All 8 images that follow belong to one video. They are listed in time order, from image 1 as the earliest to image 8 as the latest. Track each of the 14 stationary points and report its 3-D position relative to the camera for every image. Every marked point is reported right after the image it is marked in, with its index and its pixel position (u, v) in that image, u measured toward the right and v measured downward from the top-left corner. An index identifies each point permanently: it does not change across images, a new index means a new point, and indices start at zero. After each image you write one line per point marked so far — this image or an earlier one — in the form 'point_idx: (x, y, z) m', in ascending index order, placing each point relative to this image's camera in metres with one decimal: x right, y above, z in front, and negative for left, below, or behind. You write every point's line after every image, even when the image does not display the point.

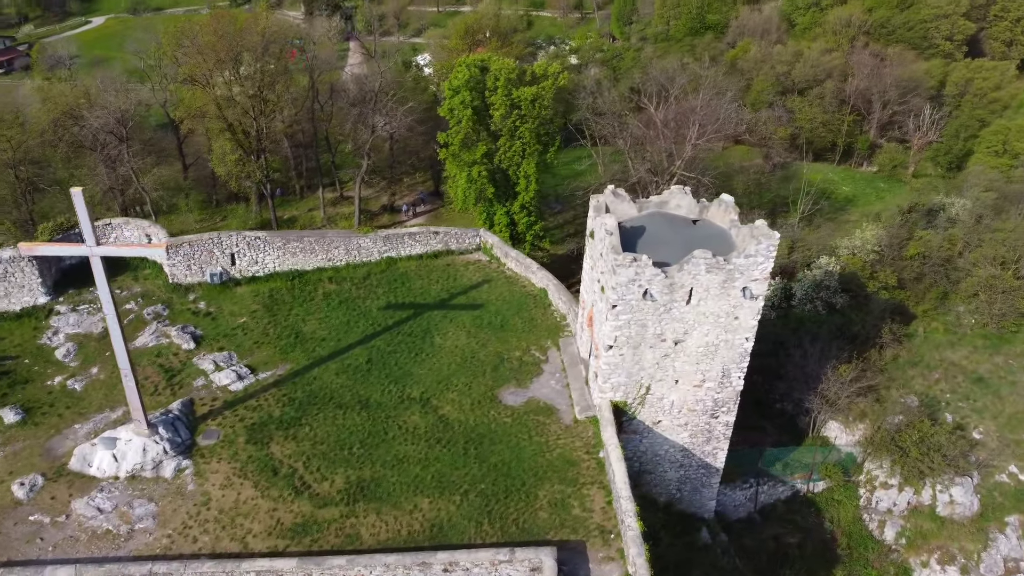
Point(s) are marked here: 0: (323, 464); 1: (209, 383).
0: (-3.1, -2.9, +13.1) m
1: (-5.5, -1.7, +14.6) m
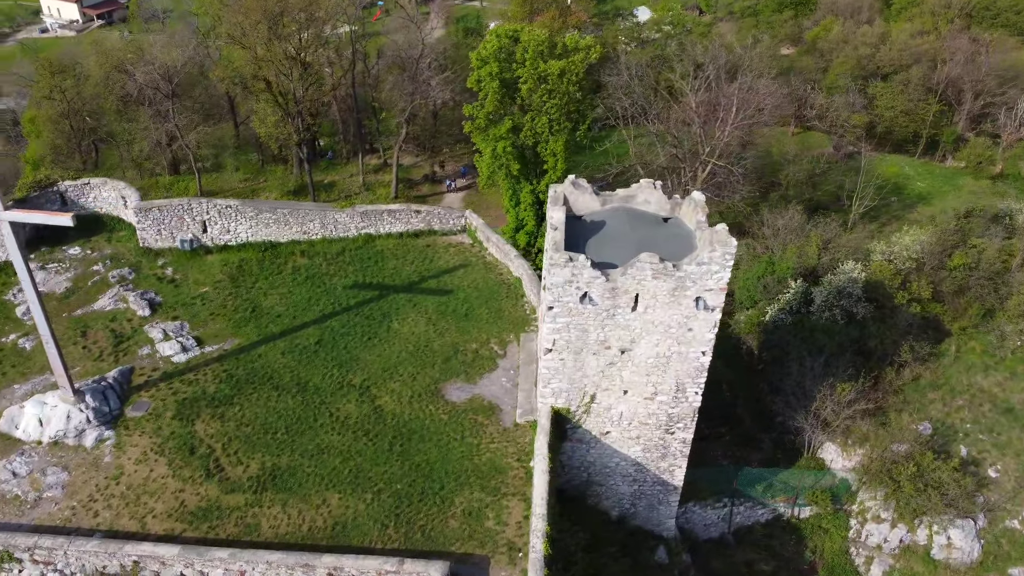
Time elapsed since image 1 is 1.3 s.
0: (-4.2, -2.5, +12.7) m
1: (-6.4, -1.2, +14.4) m
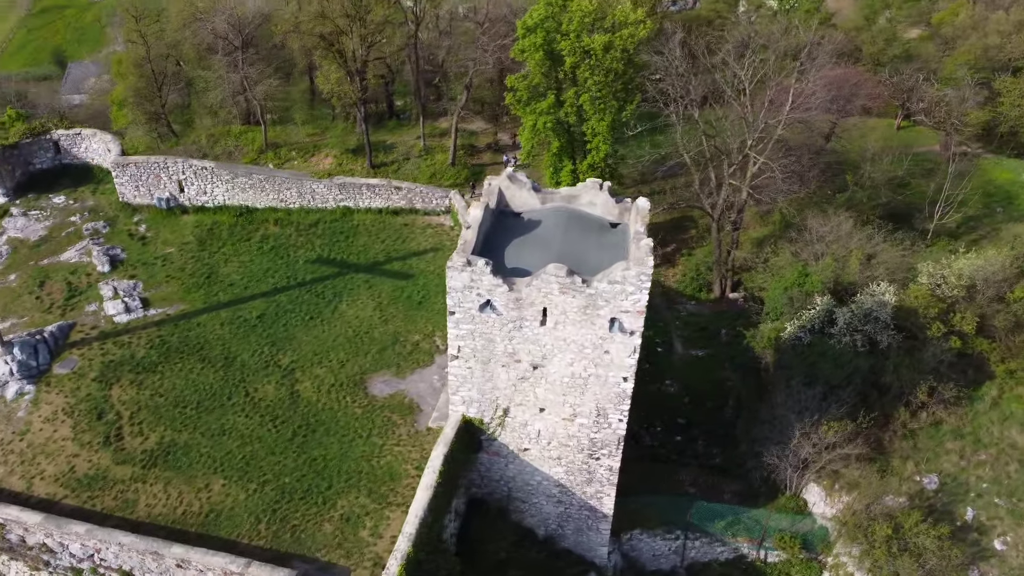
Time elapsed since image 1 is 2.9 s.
0: (-5.6, -2.0, +12.6) m
1: (-7.4, -0.4, +14.4) m
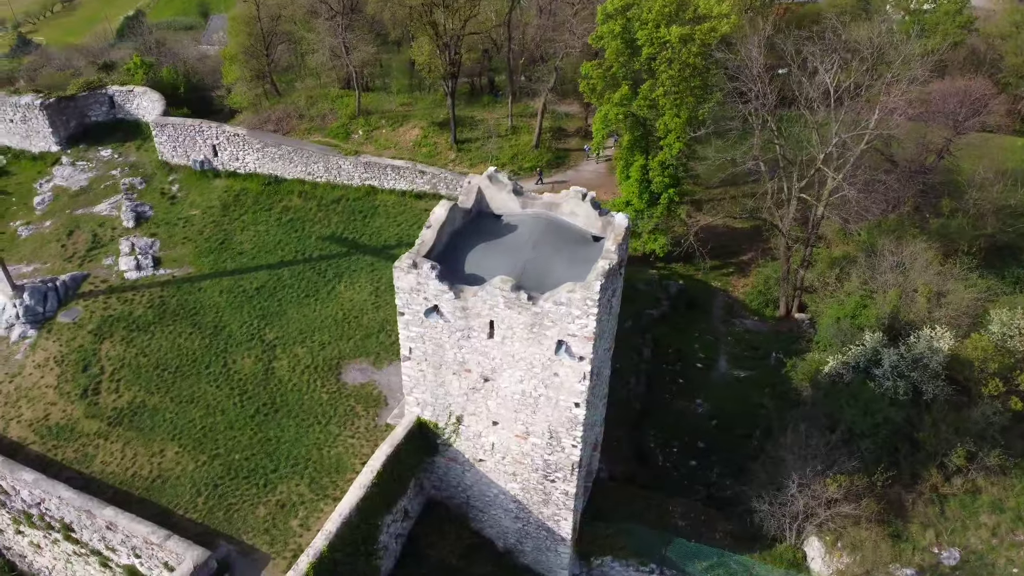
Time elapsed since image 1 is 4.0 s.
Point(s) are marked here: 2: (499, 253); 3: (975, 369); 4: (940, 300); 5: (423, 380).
0: (-6.1, -1.4, +12.9) m
1: (-7.4, +0.4, +15.0) m
2: (-0.2, +0.5, +10.9) m
3: (+9.0, -1.6, +15.7) m
4: (+9.6, -0.3, +18.3) m
5: (-1.2, -1.3, +11.3) m
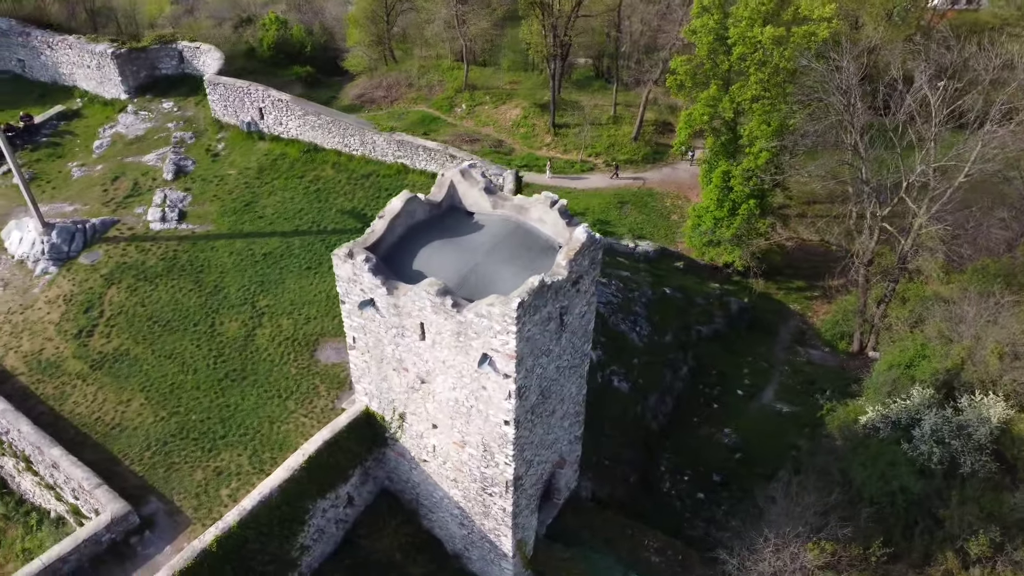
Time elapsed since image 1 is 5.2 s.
0: (-6.5, -0.6, +13.5) m
1: (-7.1, +1.4, +15.6) m
2: (-0.8, +0.5, +10.4) m
3: (+8.7, -2.7, +13.7) m
4: (+9.9, -1.5, +16.1) m
5: (-2.0, -1.1, +11.0) m
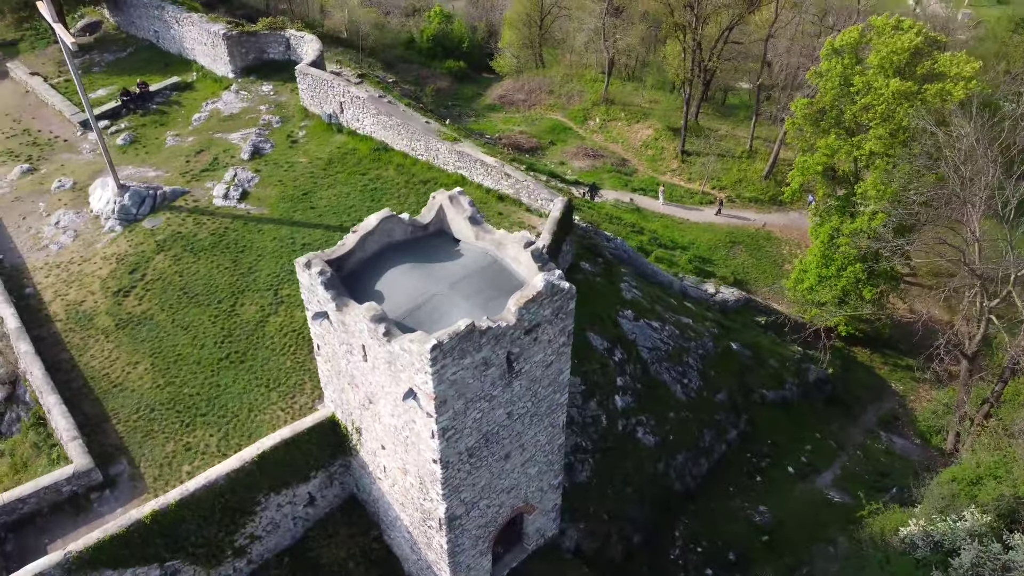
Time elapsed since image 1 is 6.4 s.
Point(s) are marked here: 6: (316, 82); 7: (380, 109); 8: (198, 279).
0: (-6.3, 0.0, +14.3) m
1: (-6.2, +2.0, +16.6) m
2: (-1.2, +0.1, +10.2) m
3: (+8.1, -4.6, +11.6) m
4: (+10.0, -3.7, +13.7) m
5: (-2.5, -1.3, +11.1) m
6: (-4.3, +4.6, +18.0) m
7: (-2.8, +3.8, +17.2) m
8: (-5.7, +0.2, +14.6) m
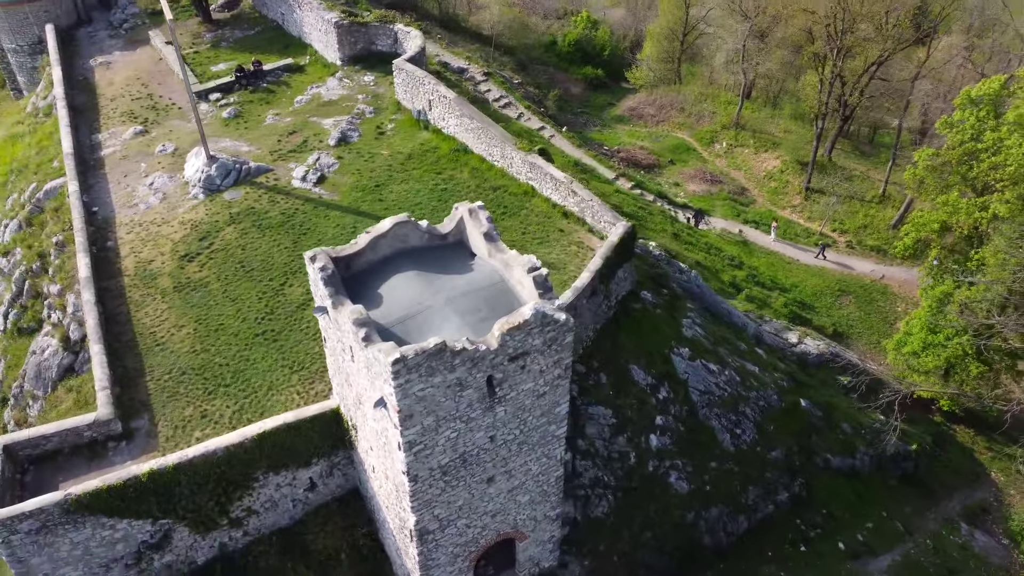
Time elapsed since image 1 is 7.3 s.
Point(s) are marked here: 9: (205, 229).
0: (-5.5, +0.5, +15.1) m
1: (-4.7, +2.5, +17.2) m
2: (-1.2, 0.0, +10.1) m
3: (+7.5, -6.1, +10.0) m
4: (+9.8, -5.4, +11.8) m
5: (-2.5, -1.2, +11.2) m
6: (-2.2, +4.8, +18.3) m
7: (-1.0, +3.8, +17.2) m
8: (-4.8, +0.6, +15.2) m
9: (-6.0, +1.2, +15.7) m
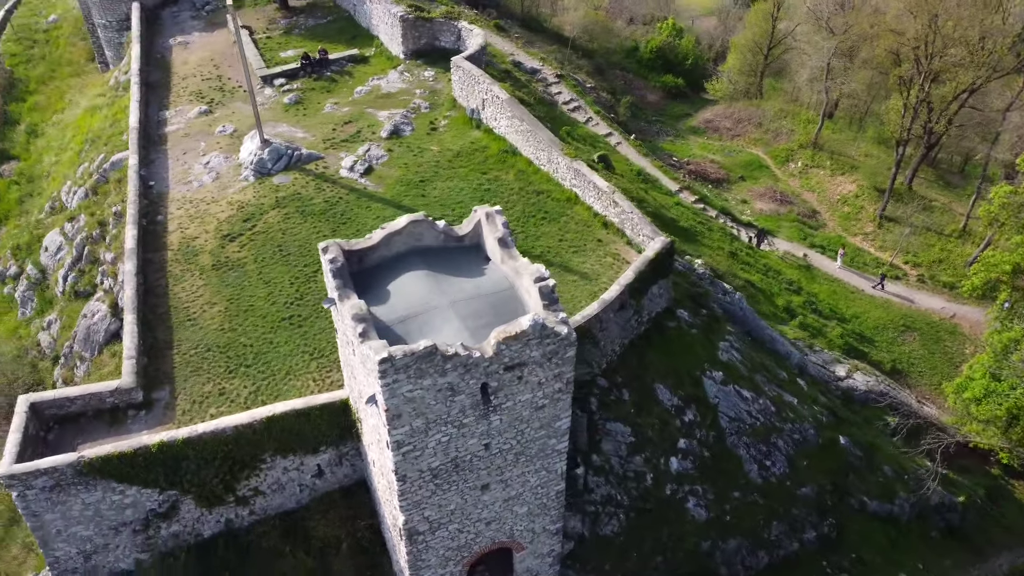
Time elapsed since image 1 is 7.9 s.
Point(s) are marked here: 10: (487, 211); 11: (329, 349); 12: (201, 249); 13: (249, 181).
0: (-4.8, +0.9, +15.4) m
1: (-3.6, +2.8, +17.5) m
2: (-1.0, 0.0, +10.1) m
3: (+7.0, -6.8, +9.2) m
4: (+9.5, -6.3, +10.7) m
5: (-2.3, -1.1, +11.3) m
6: (-1.0, +4.8, +18.3) m
7: (+0.1, +3.7, +17.1) m
8: (-4.1, +0.9, +15.4) m
9: (-5.2, +1.5, +16.1) m
10: (-0.3, +1.1, +10.9) m
11: (-3.0, -1.0, +13.3) m
12: (-5.9, +0.7, +15.2) m
13: (-5.5, +2.2, +16.9) m
